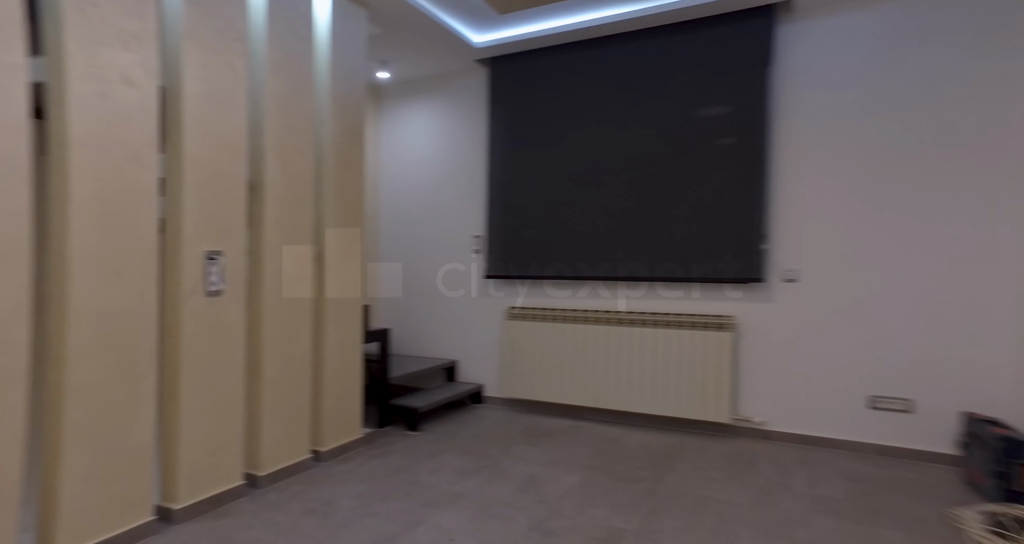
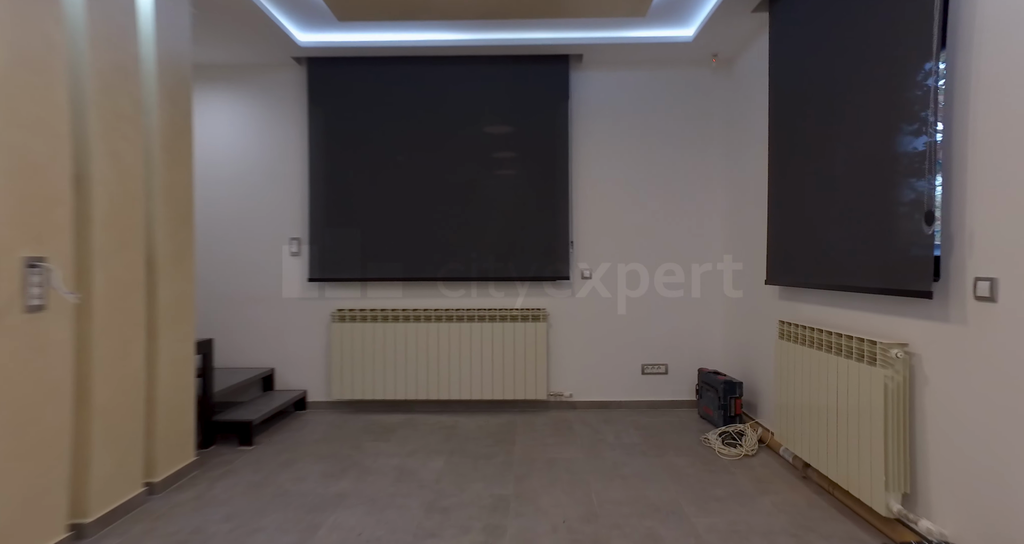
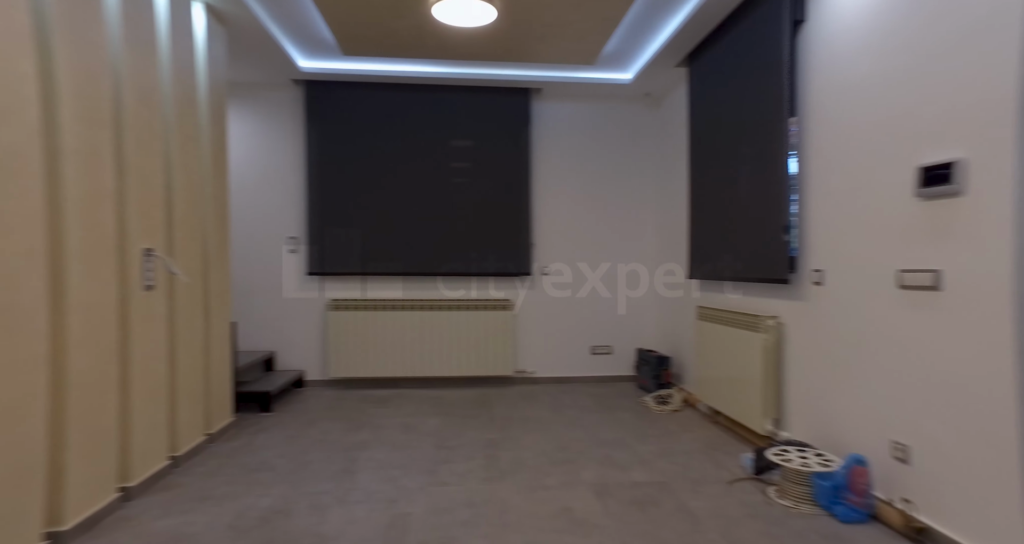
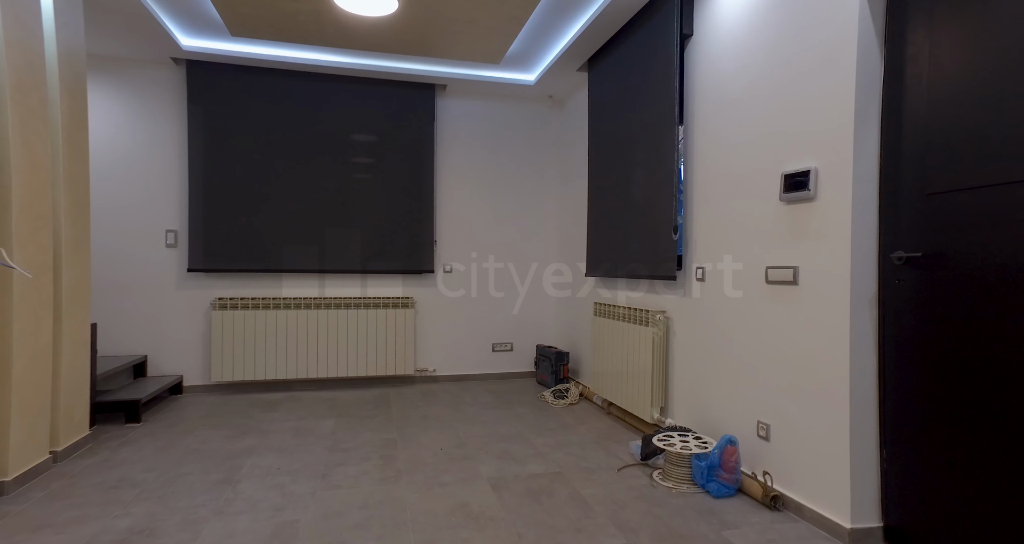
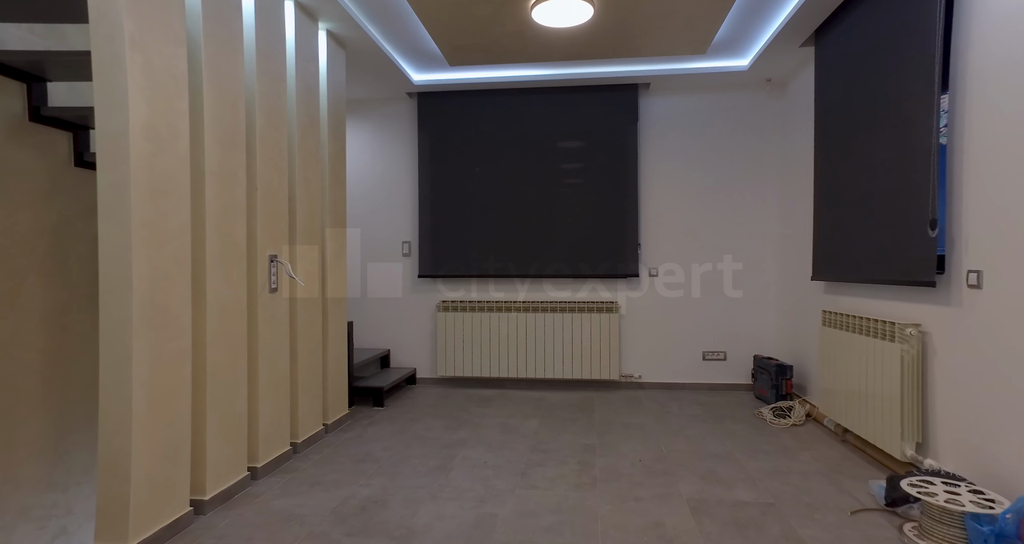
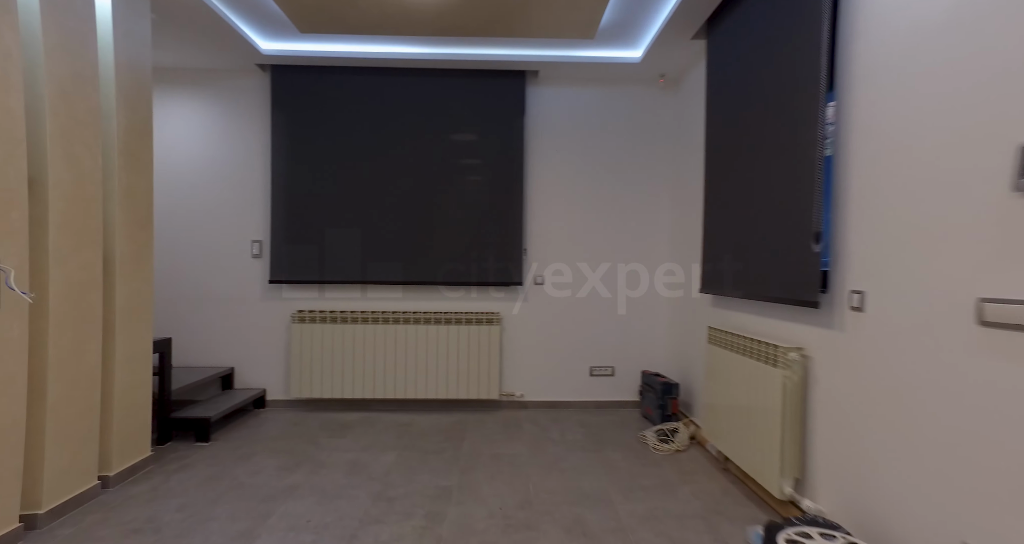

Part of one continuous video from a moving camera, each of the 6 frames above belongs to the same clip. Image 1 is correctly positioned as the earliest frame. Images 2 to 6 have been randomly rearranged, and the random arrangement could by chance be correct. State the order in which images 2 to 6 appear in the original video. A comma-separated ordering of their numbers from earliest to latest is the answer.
6, 4, 3, 5, 2
